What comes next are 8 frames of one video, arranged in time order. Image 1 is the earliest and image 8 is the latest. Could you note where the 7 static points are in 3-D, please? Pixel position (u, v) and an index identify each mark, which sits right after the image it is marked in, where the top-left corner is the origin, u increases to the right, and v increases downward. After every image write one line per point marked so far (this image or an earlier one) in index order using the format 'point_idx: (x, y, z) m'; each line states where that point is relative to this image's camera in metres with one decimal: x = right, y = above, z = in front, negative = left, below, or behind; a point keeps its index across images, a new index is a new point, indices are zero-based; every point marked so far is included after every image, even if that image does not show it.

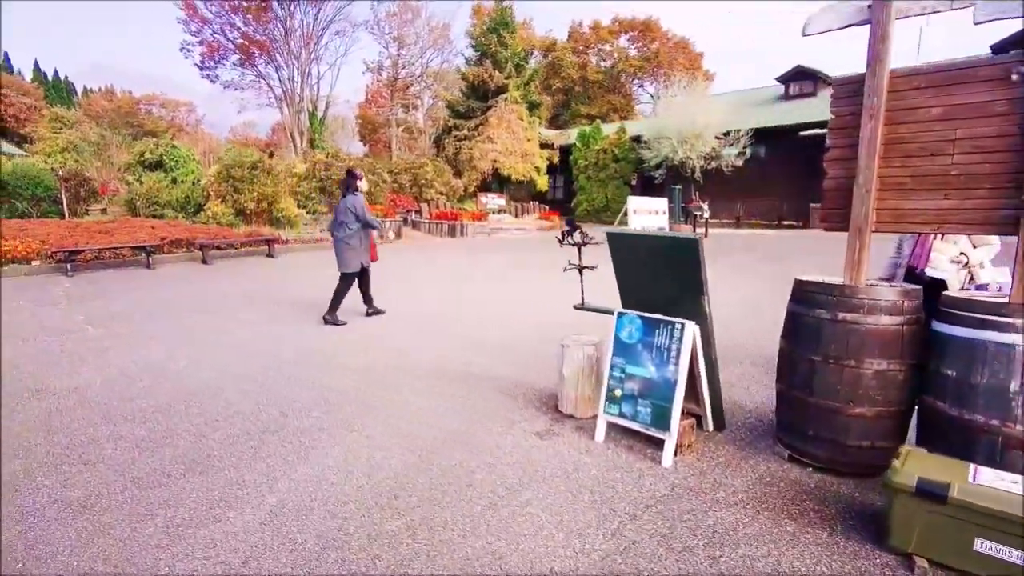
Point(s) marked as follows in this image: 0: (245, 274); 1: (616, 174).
0: (-4.1, +0.2, +9.2) m
1: (+3.4, +3.8, +19.4) m
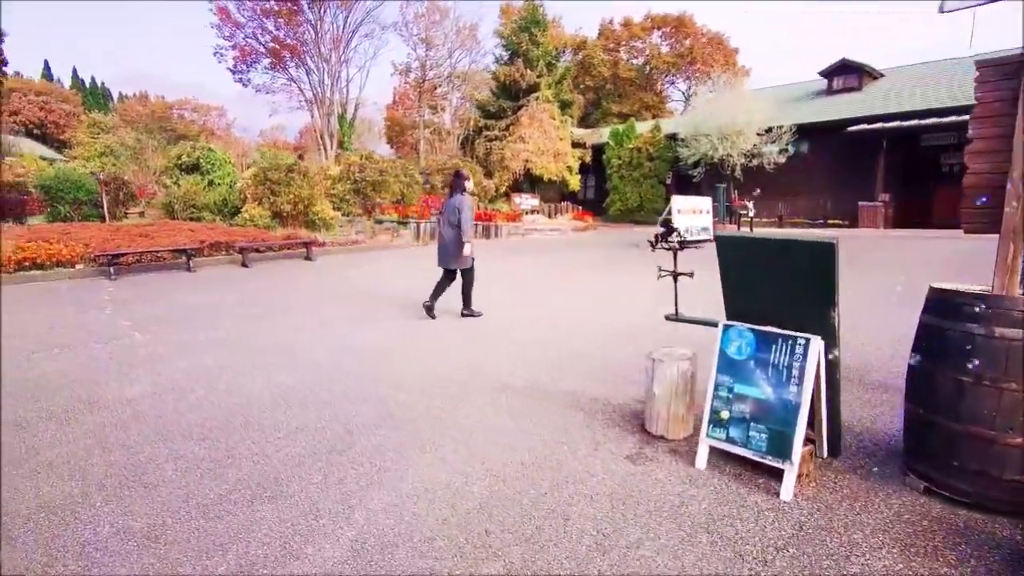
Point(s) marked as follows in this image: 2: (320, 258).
0: (-3.5, +0.2, +9.1) m
1: (+4.5, +3.7, +19.0) m
2: (-3.6, +0.6, +11.0) m
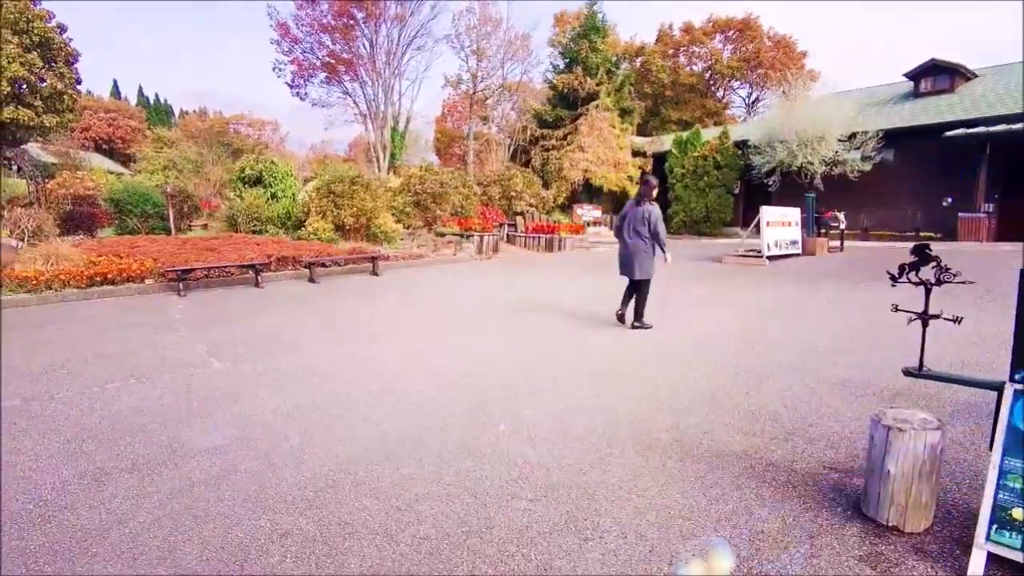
0: (-2.3, -0.1, +8.7) m
1: (+6.3, +3.3, +18.1) m
2: (-2.3, +0.3, +10.6) m
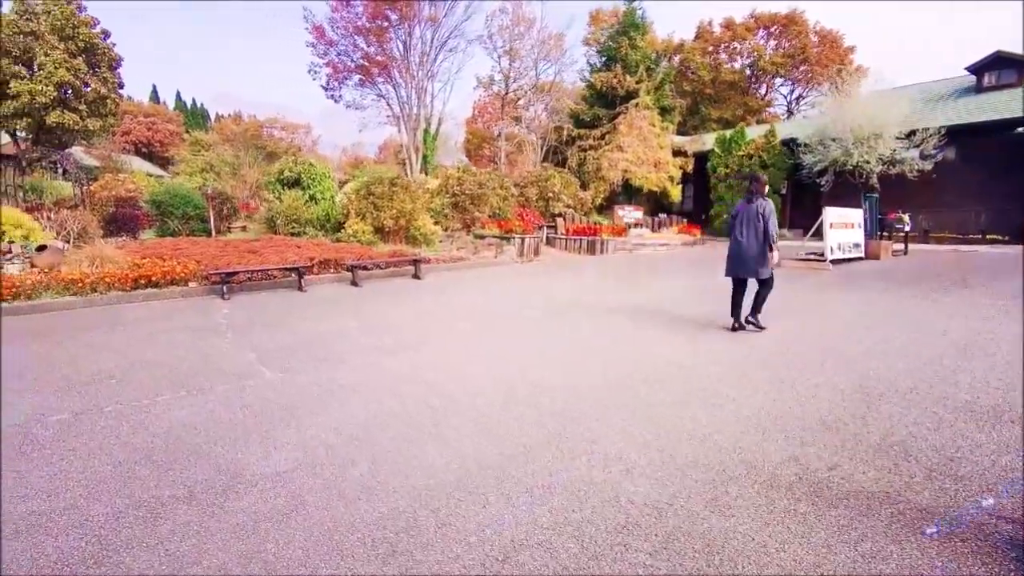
0: (-1.6, -0.1, +8.4) m
1: (+7.5, +3.1, +17.4) m
2: (-1.5, +0.2, +10.4) m
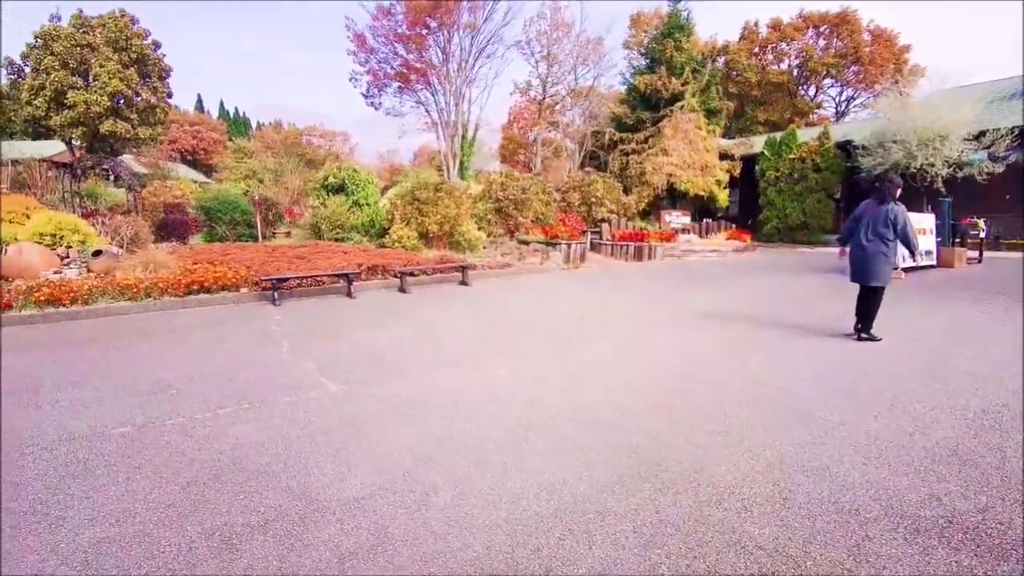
0: (-0.9, -0.2, +8.2) m
1: (+8.7, +2.9, +16.8) m
2: (-0.6, +0.1, +10.2) m
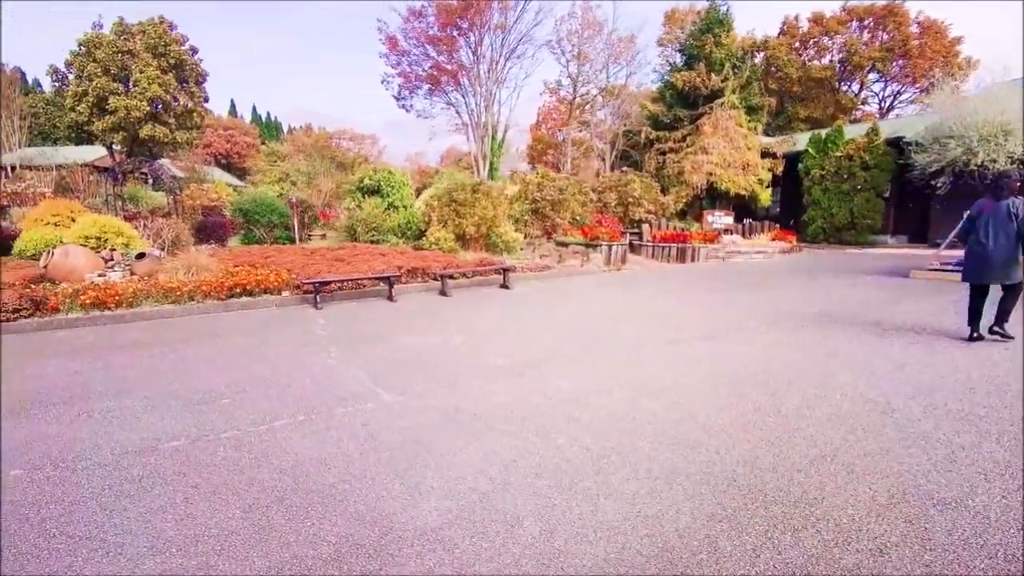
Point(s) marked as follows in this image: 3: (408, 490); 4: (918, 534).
0: (-0.3, -0.3, +8.0) m
1: (+9.7, +2.8, +16.1) m
2: (+0.1, 0.0, +9.9) m
3: (-0.5, -0.9, +2.7) m
4: (+1.5, -0.9, +2.3) m
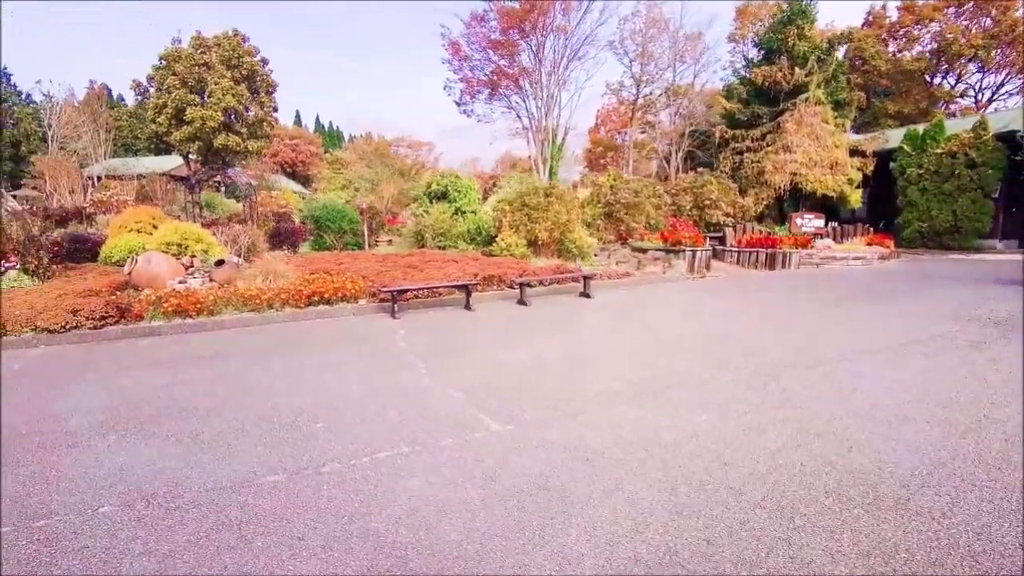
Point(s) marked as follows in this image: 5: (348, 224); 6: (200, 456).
0: (+0.8, -0.4, +7.5) m
1: (+11.5, +2.6, +14.7) m
2: (+1.4, -0.1, +9.3) m
3: (+0.2, -1.0, +2.2) m
4: (+2.1, -1.0, +1.6) m
5: (-4.0, +1.6, +14.4) m
6: (-1.7, -0.9, +3.2) m
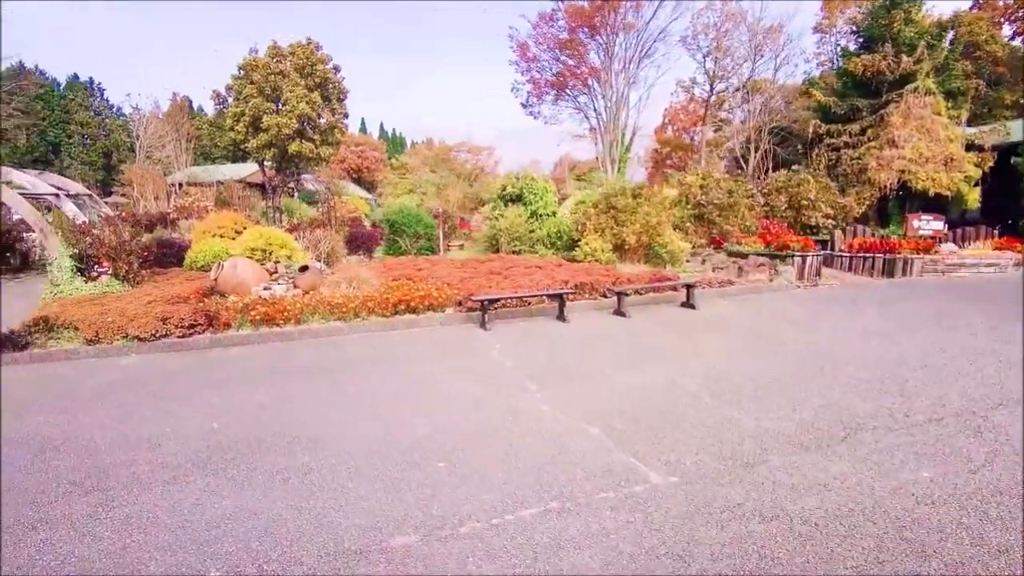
0: (+2.0, -0.5, +6.7) m
1: (+13.4, +2.4, +12.9) m
2: (+2.7, -0.2, +8.5) m
3: (+0.8, -1.1, +1.5) m
4: (+2.7, -1.1, +0.7) m
5: (-2.1, +1.5, +14.1) m
6: (-0.9, -1.0, +2.7) m
